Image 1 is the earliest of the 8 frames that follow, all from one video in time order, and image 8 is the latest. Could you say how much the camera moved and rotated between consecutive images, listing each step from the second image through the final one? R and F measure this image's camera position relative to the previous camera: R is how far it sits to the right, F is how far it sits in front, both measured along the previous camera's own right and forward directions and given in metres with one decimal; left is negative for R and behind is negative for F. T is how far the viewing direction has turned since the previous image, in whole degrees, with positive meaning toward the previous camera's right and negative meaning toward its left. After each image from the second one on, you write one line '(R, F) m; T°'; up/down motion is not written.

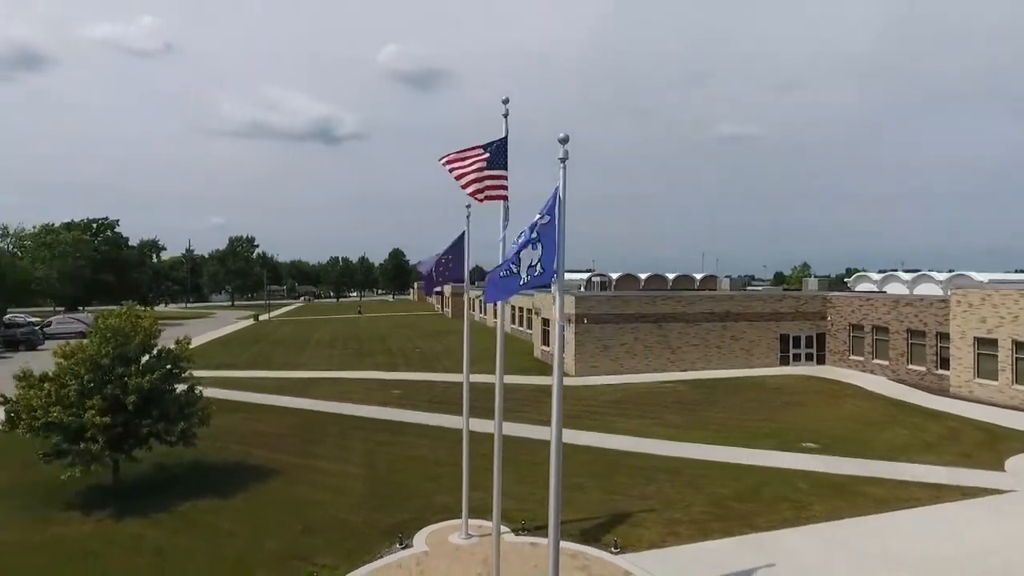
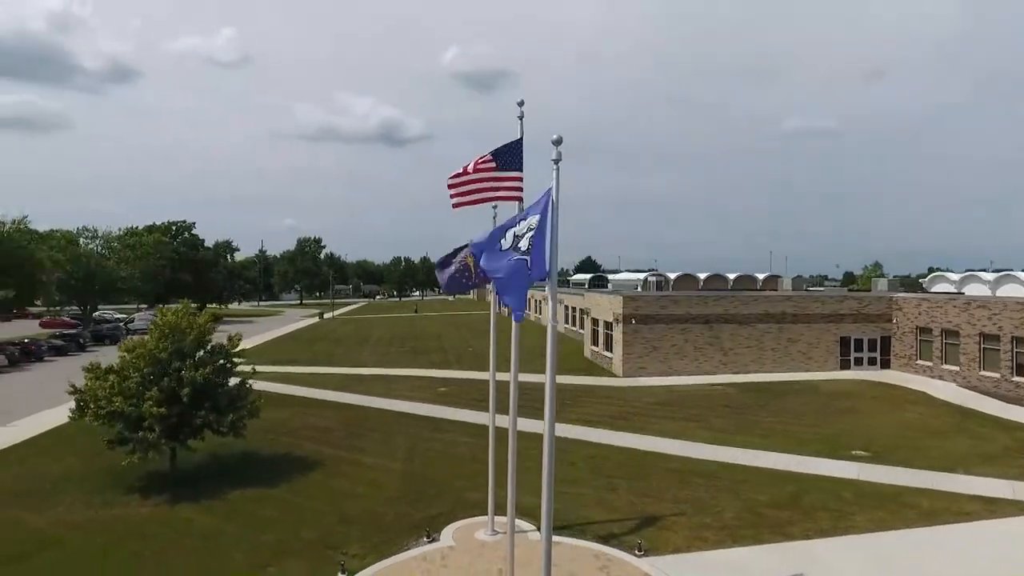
(+0.7, -0.1) m; -6°
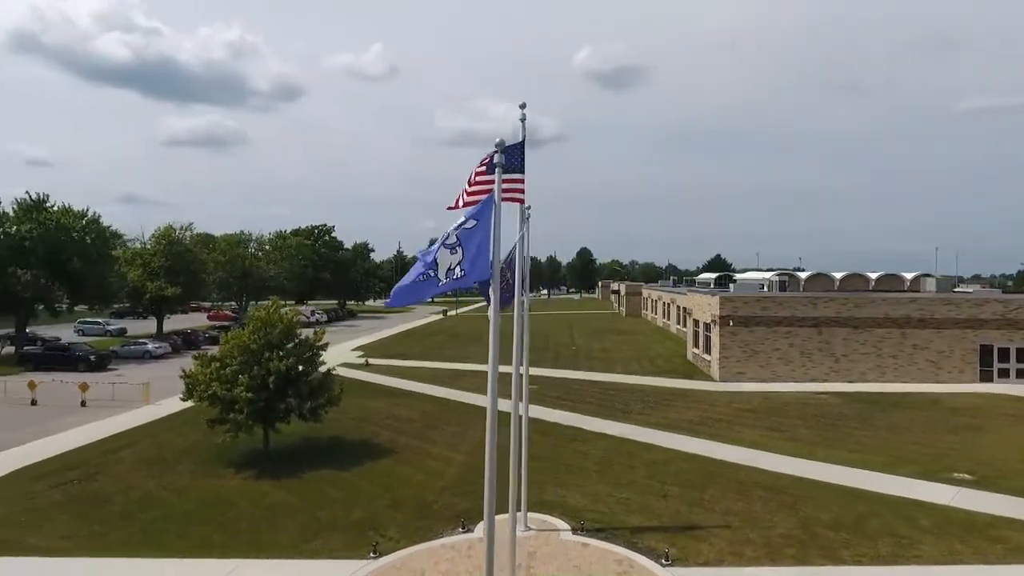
(+2.1, 0.0) m; -12°
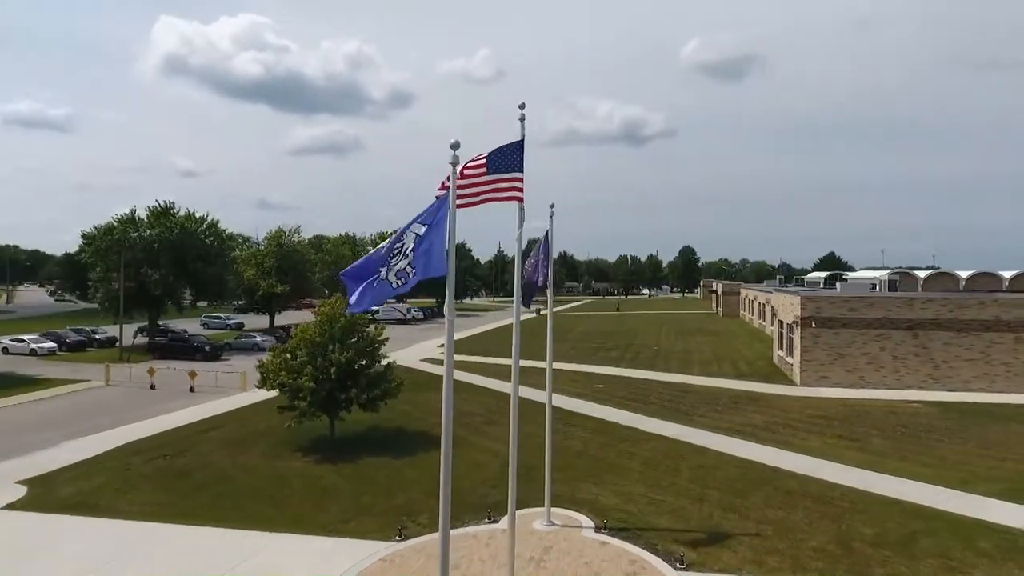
(+1.7, -0.1) m; -10°
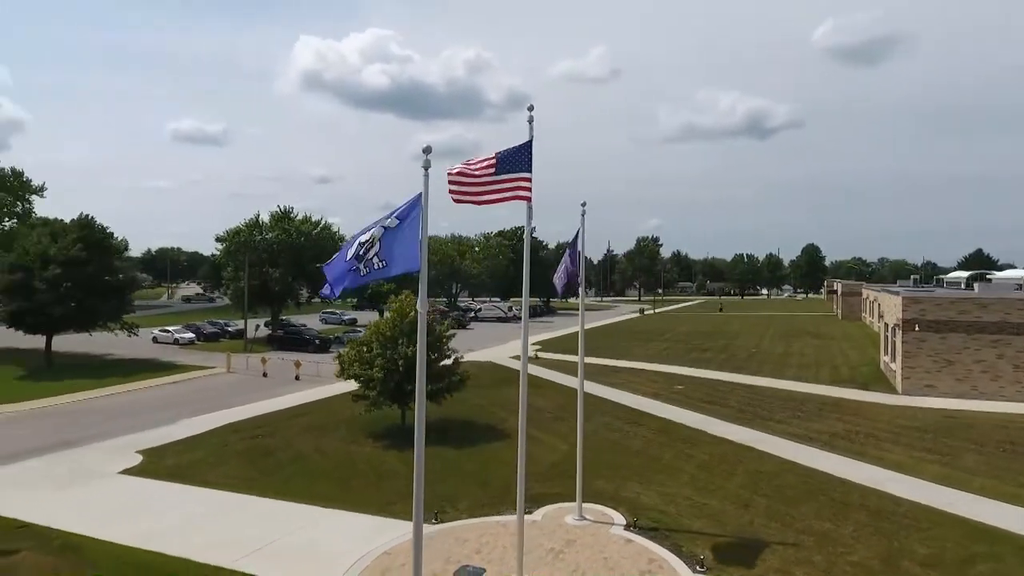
(+1.7, -0.2) m; -11°
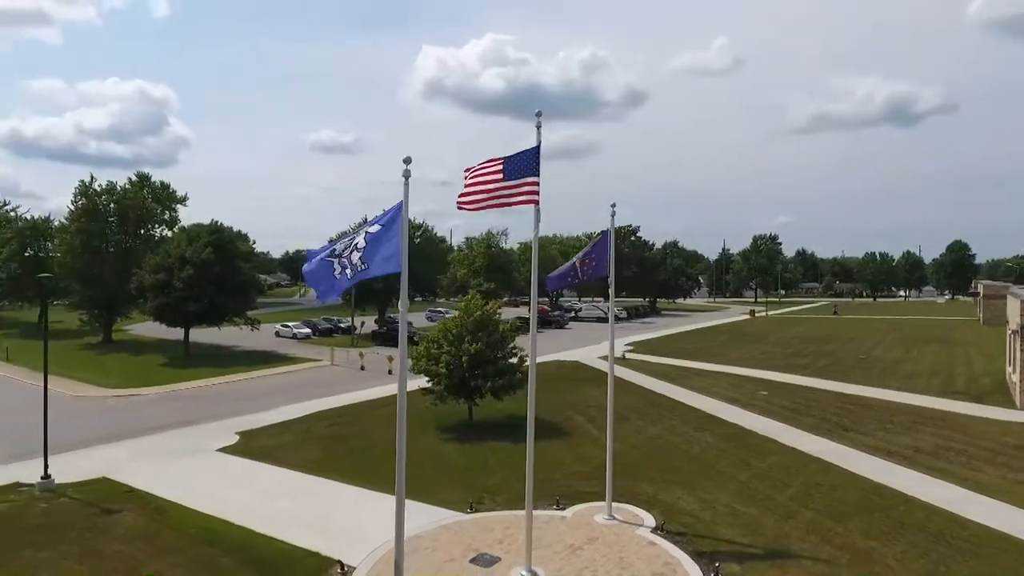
(+1.8, -0.2) m; -11°
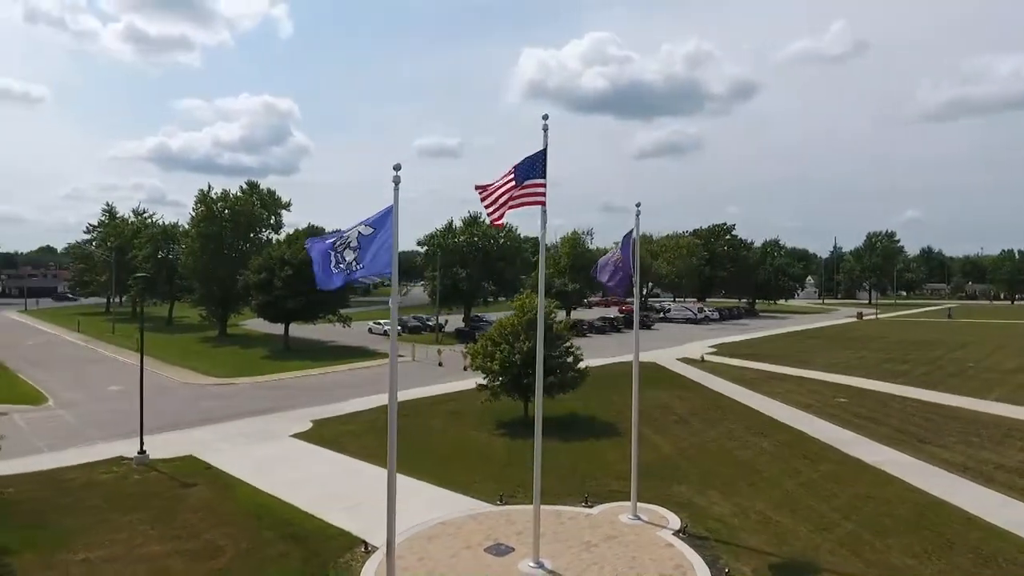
(+1.6, -0.2) m; -9°
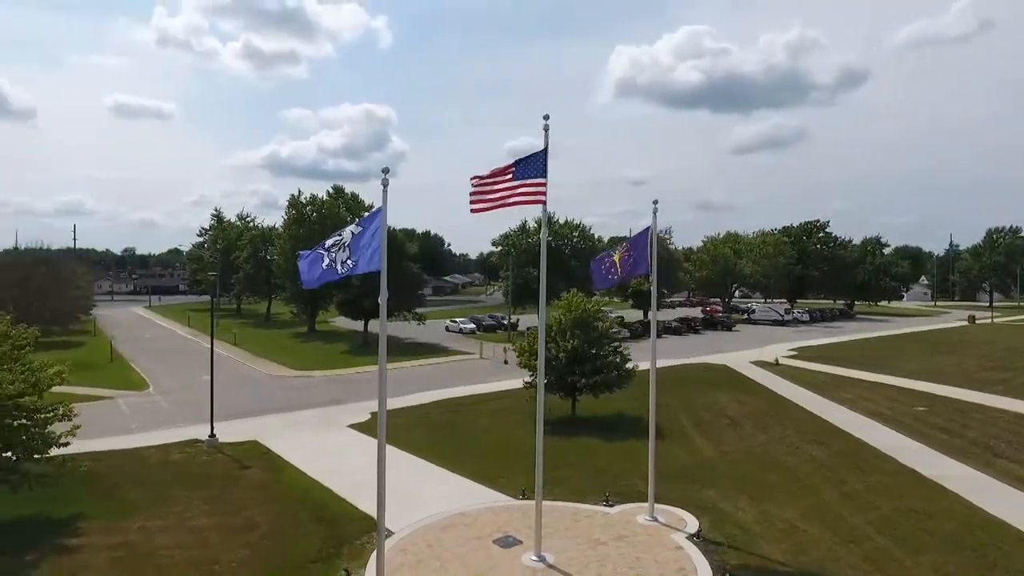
(+1.6, -0.1) m; -8°
